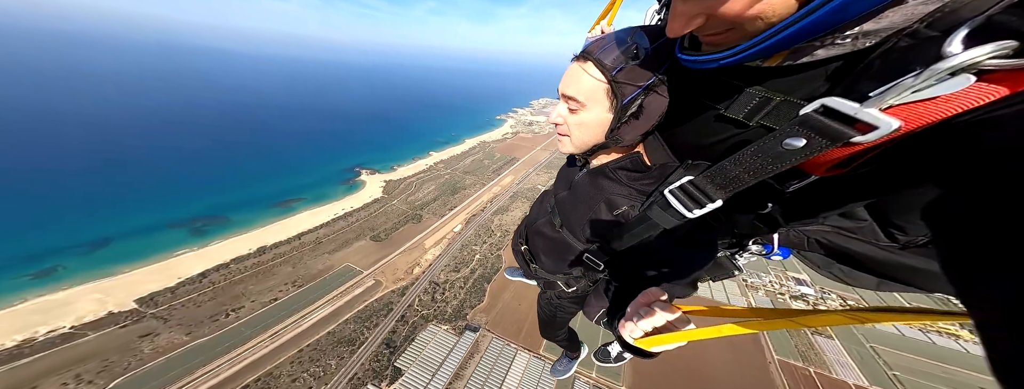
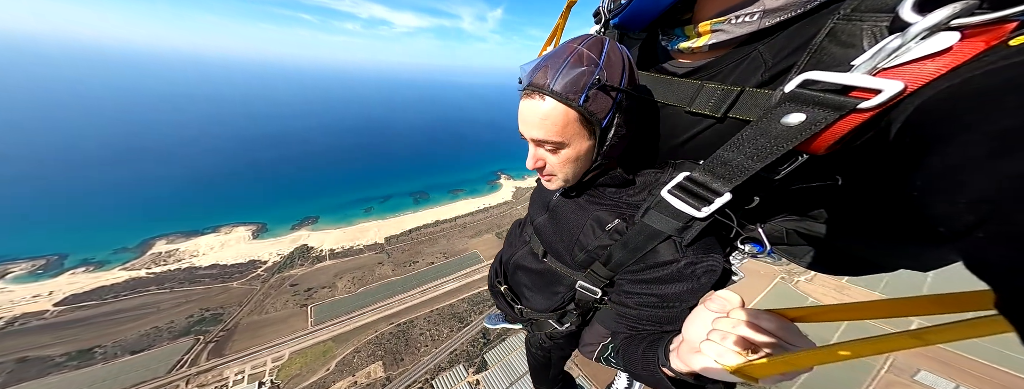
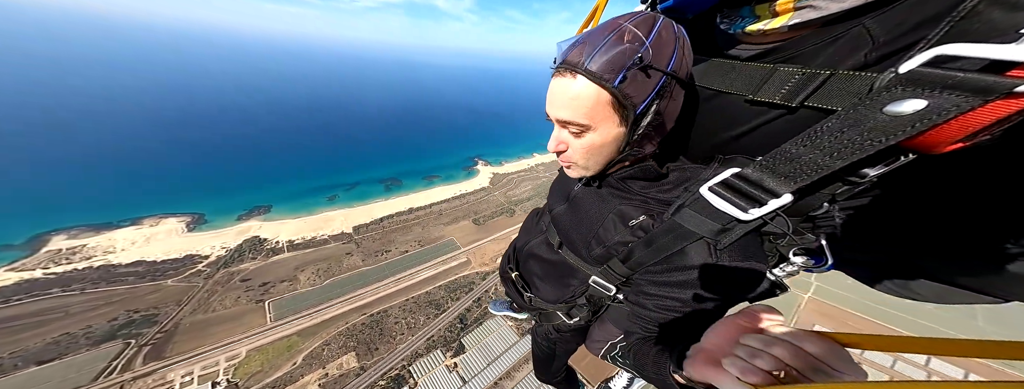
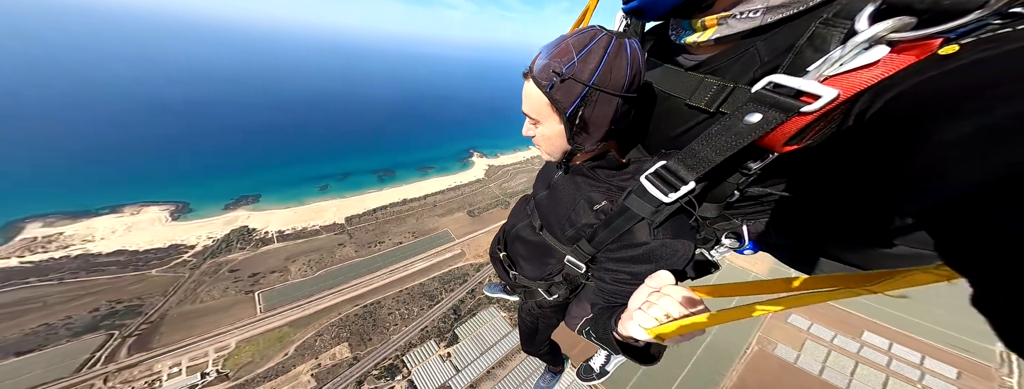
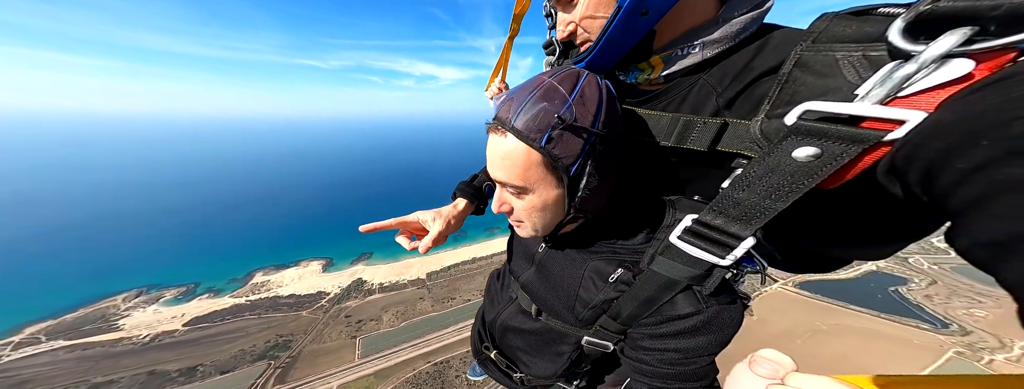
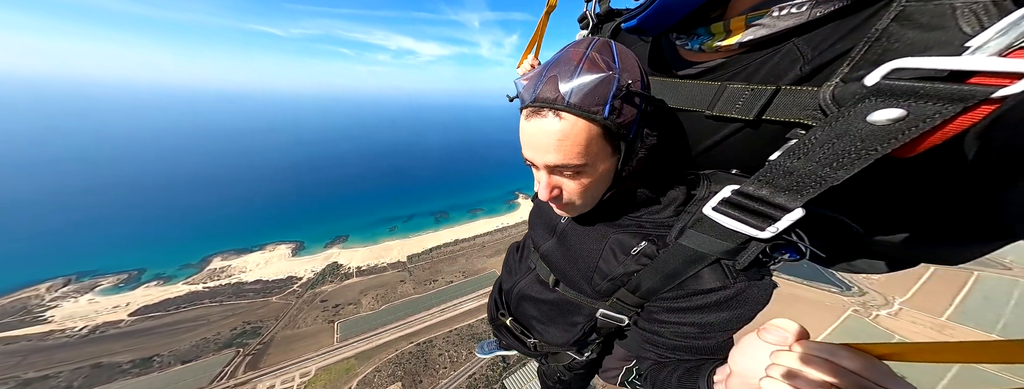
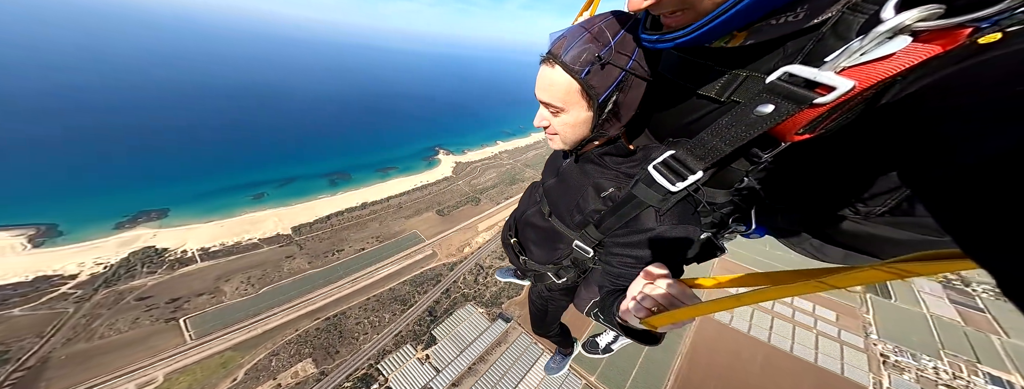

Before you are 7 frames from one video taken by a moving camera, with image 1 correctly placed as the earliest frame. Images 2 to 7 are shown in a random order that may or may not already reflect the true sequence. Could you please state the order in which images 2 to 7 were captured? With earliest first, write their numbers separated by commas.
7, 4, 3, 2, 6, 5
